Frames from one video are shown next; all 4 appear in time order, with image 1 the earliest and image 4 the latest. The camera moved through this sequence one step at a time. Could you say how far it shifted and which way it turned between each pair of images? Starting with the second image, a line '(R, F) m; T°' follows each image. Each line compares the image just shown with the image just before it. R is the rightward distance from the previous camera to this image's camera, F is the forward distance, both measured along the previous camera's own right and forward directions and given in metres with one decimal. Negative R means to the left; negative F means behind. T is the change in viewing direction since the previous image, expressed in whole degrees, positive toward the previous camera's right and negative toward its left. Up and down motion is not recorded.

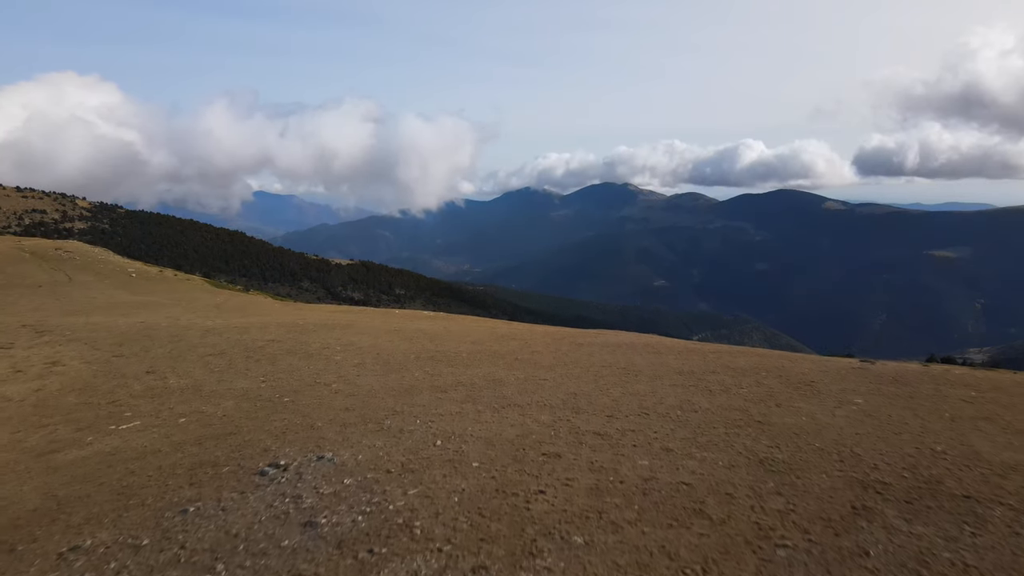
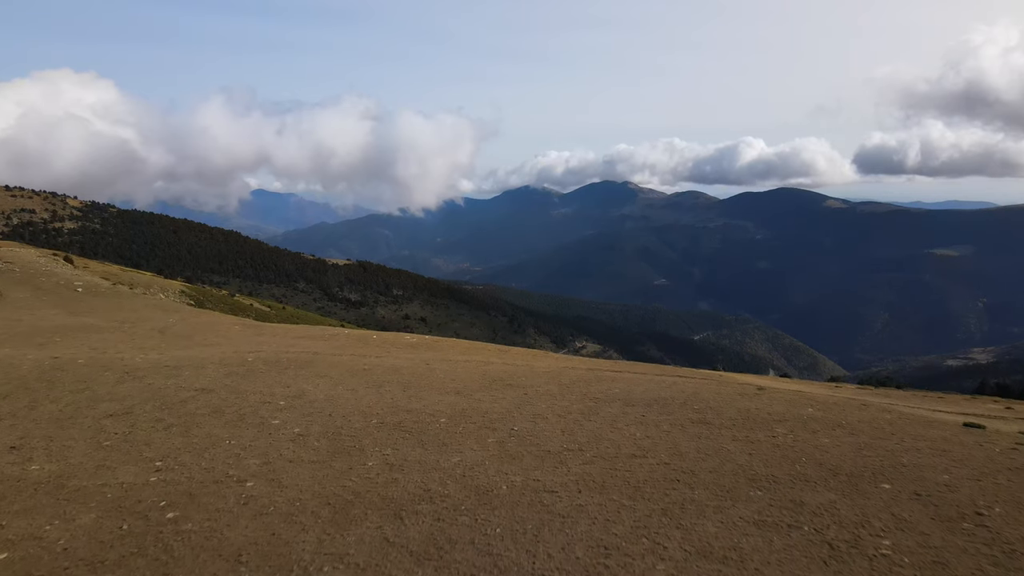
(+0.1, +4.9) m; 0°
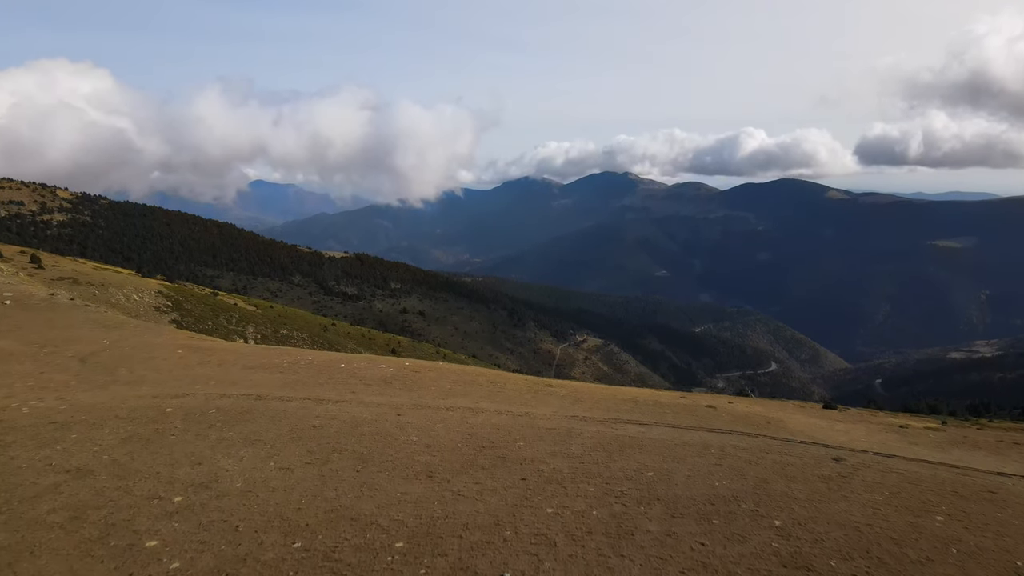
(+0.1, +5.0) m; 0°
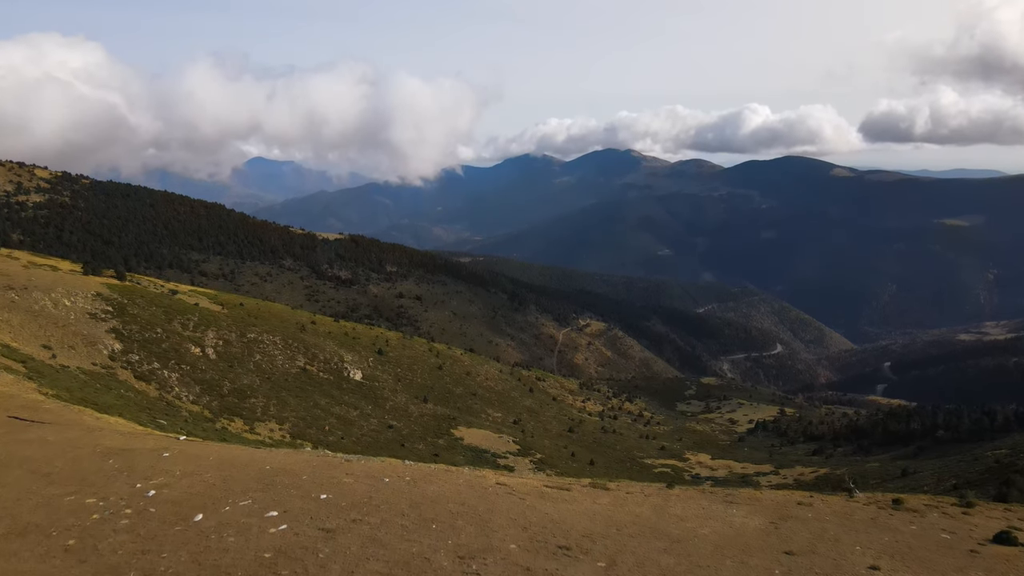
(+0.2, +10.6) m; 0°
